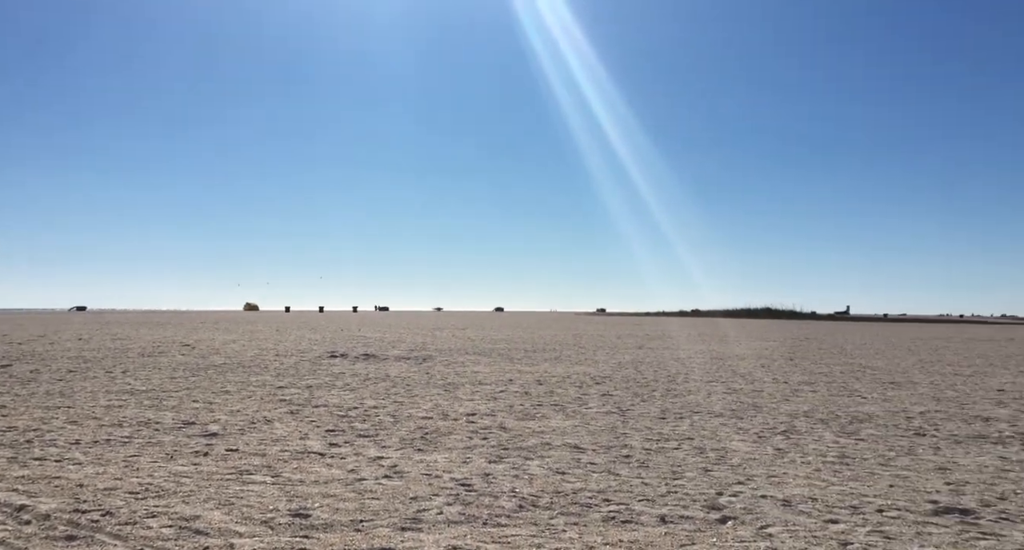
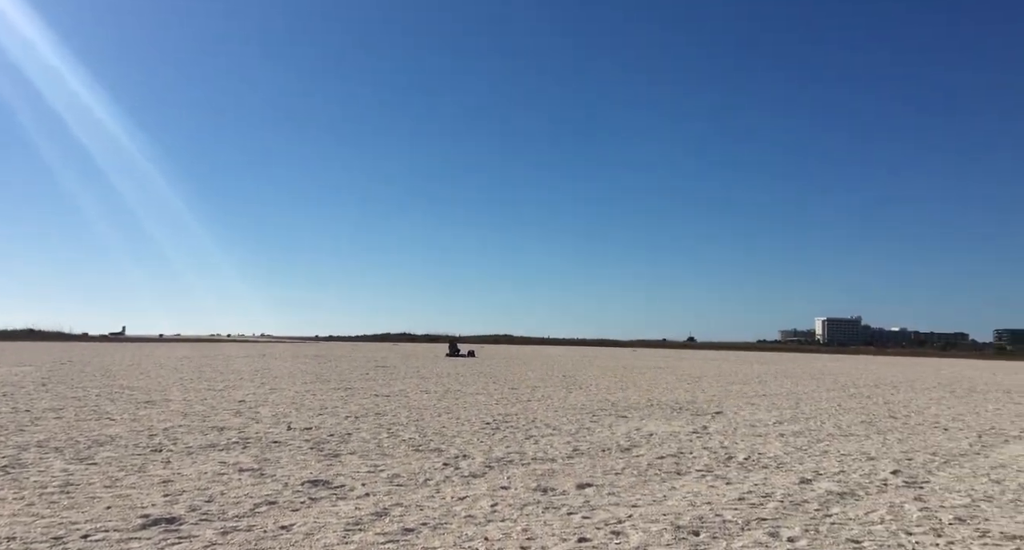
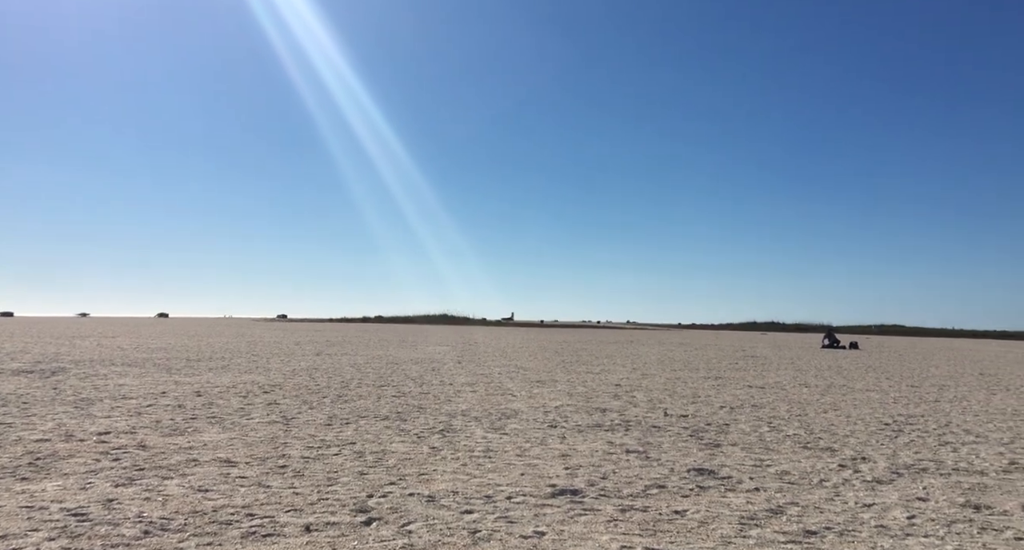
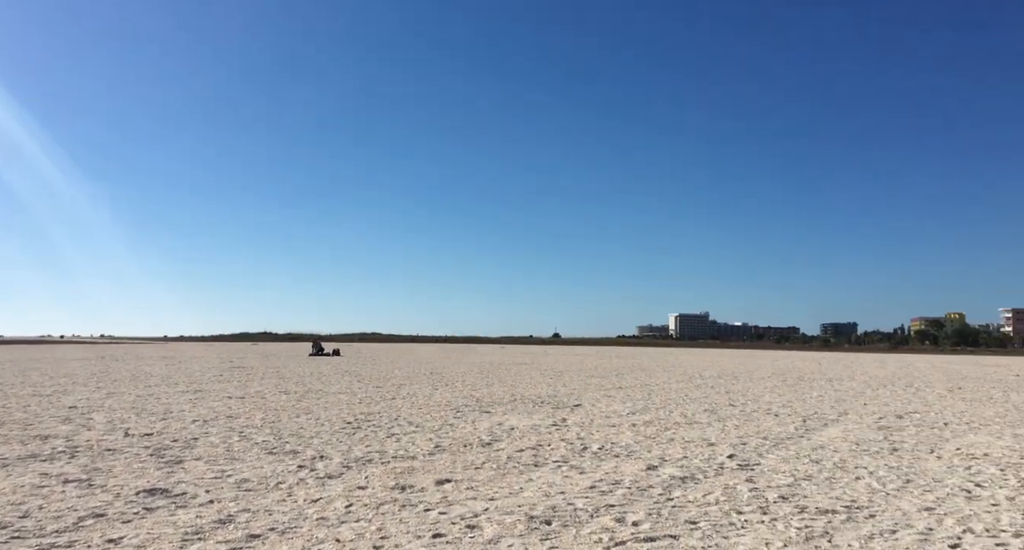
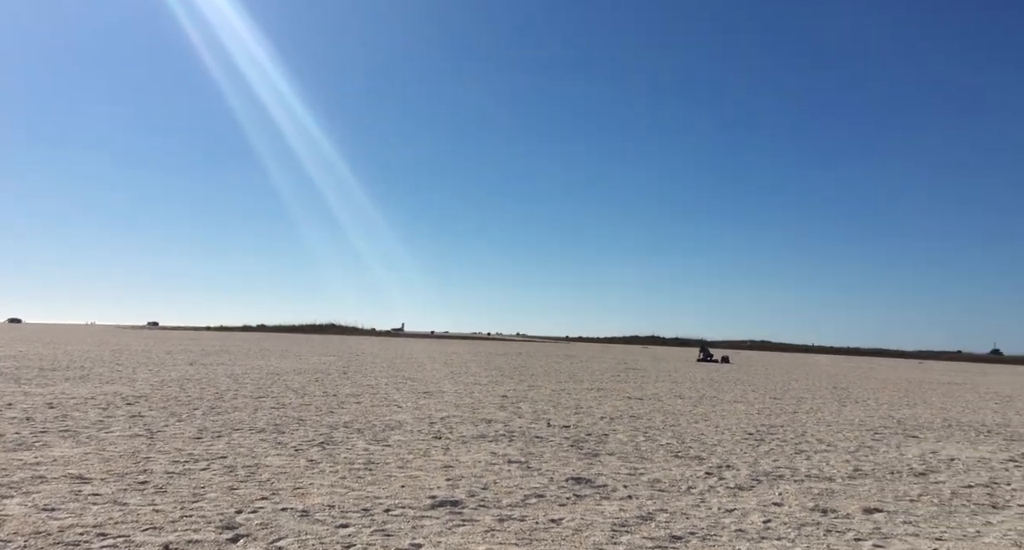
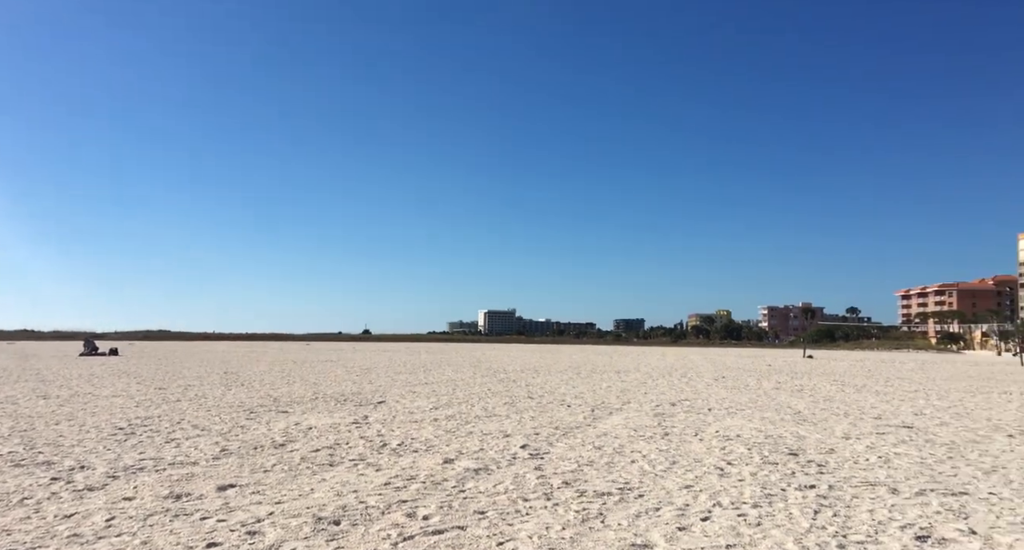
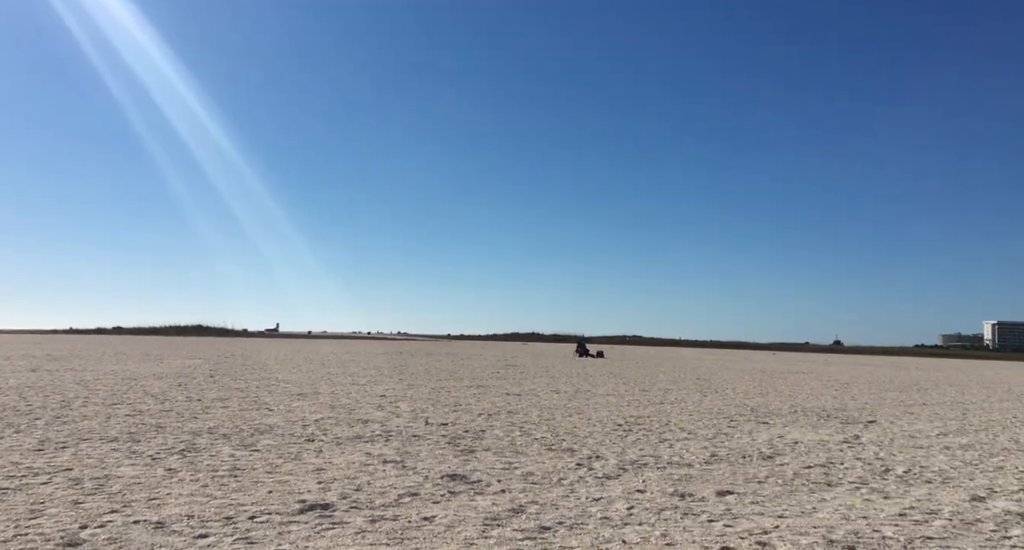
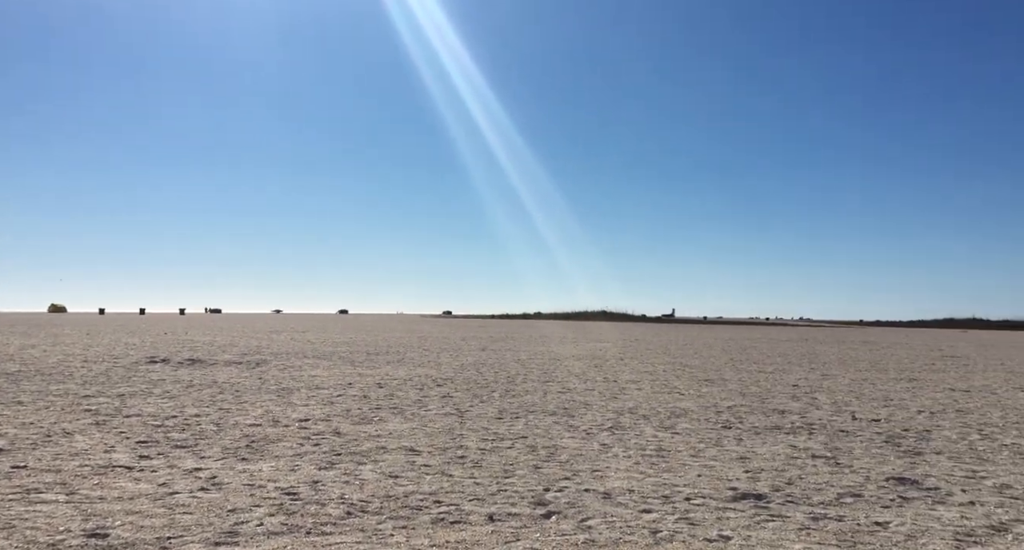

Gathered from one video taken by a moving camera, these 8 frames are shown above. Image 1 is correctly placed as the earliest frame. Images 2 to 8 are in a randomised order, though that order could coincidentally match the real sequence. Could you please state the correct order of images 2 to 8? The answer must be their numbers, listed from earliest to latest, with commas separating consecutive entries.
8, 3, 5, 7, 2, 4, 6
